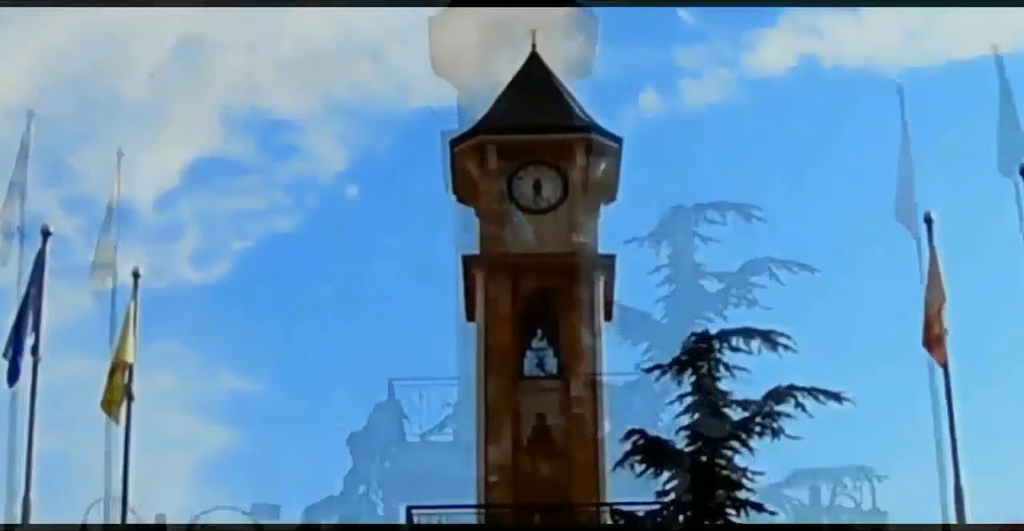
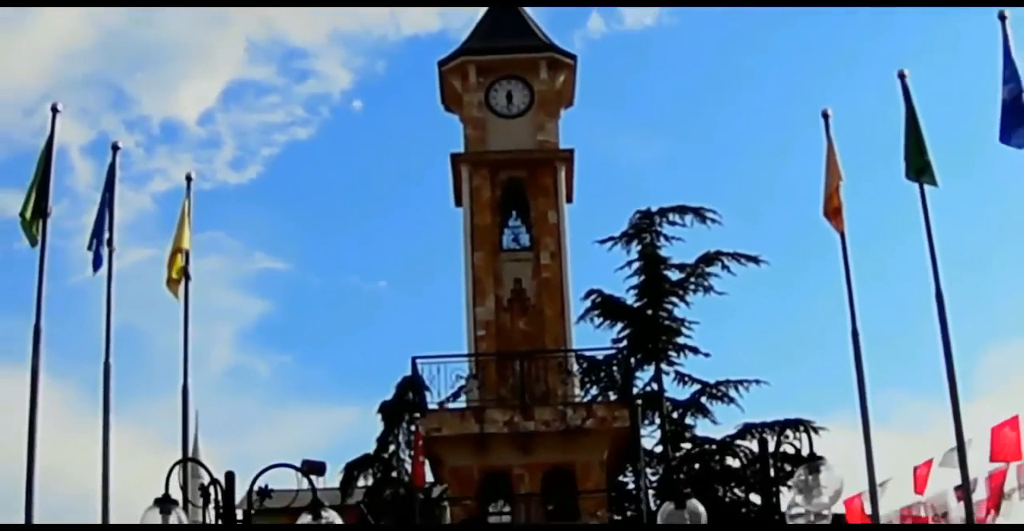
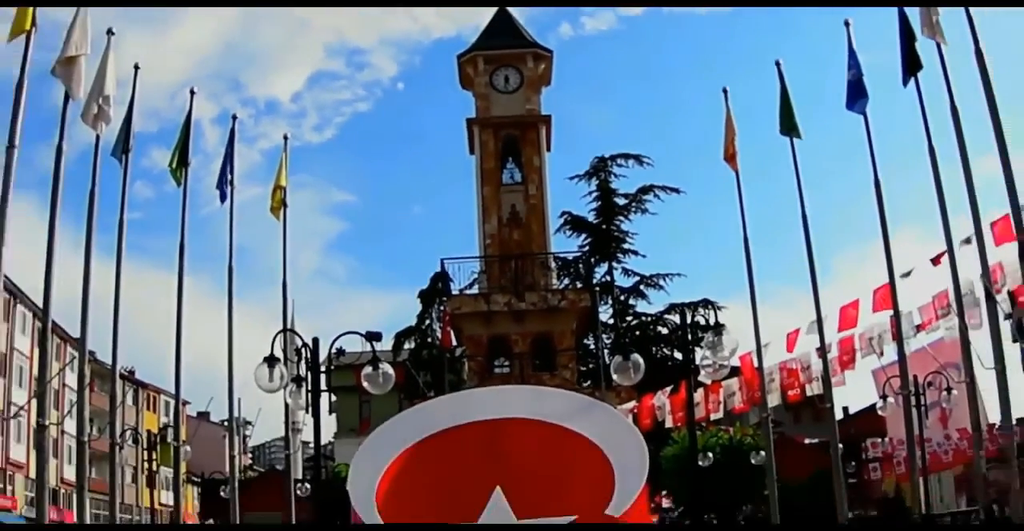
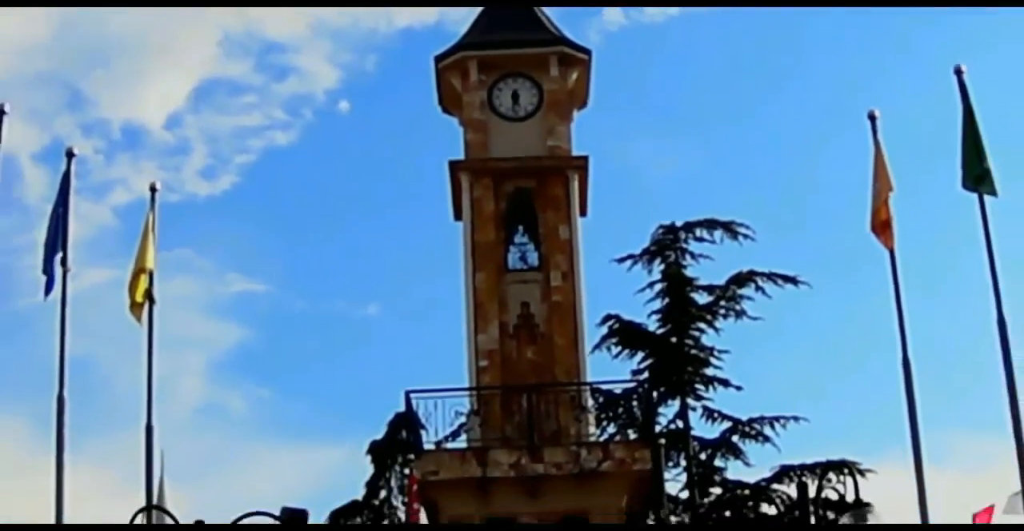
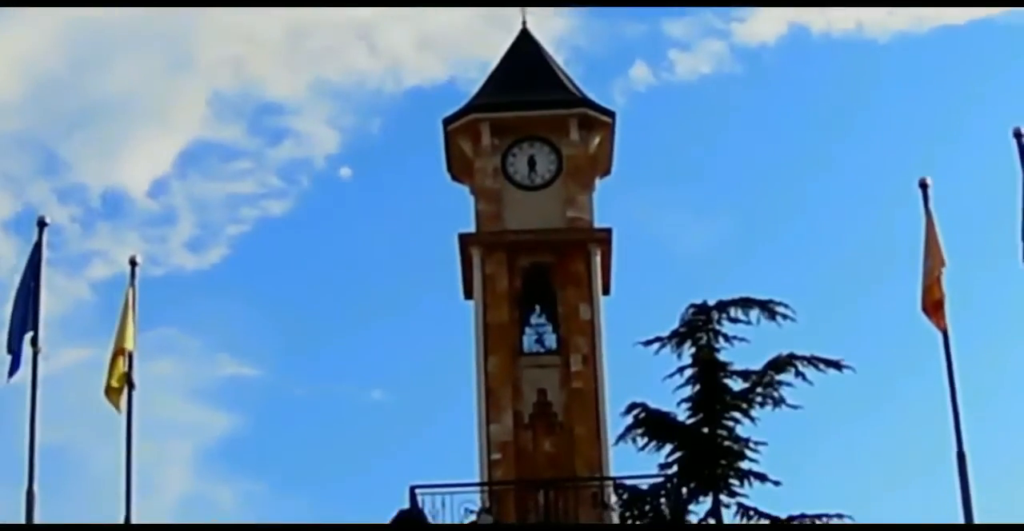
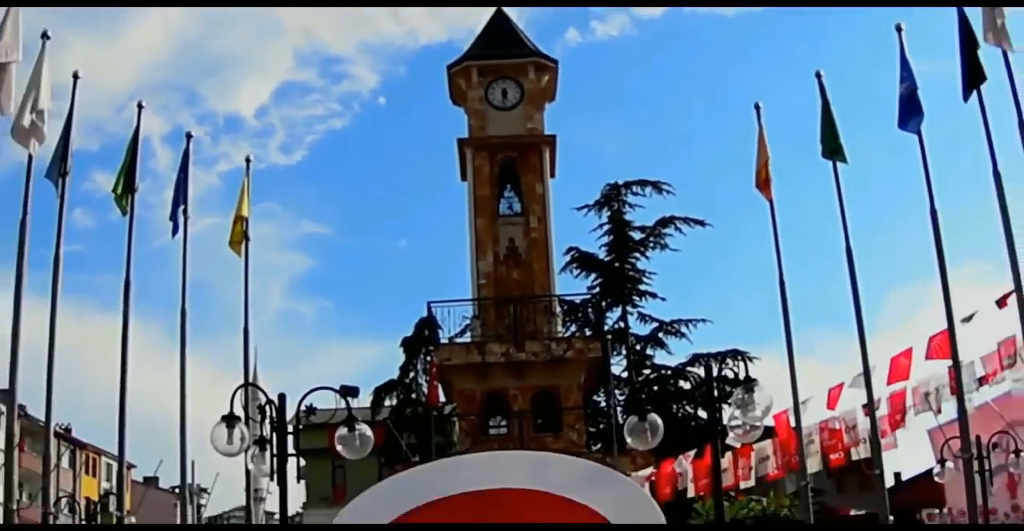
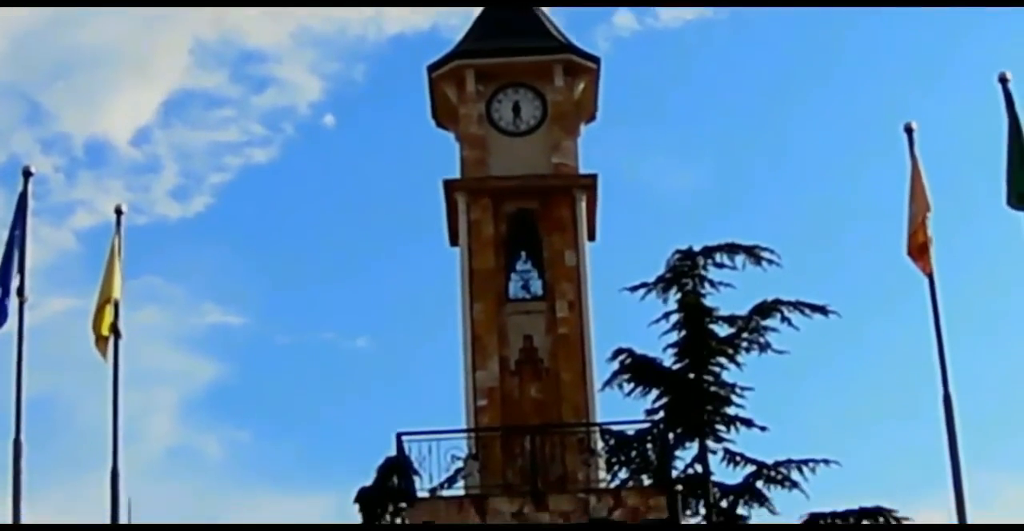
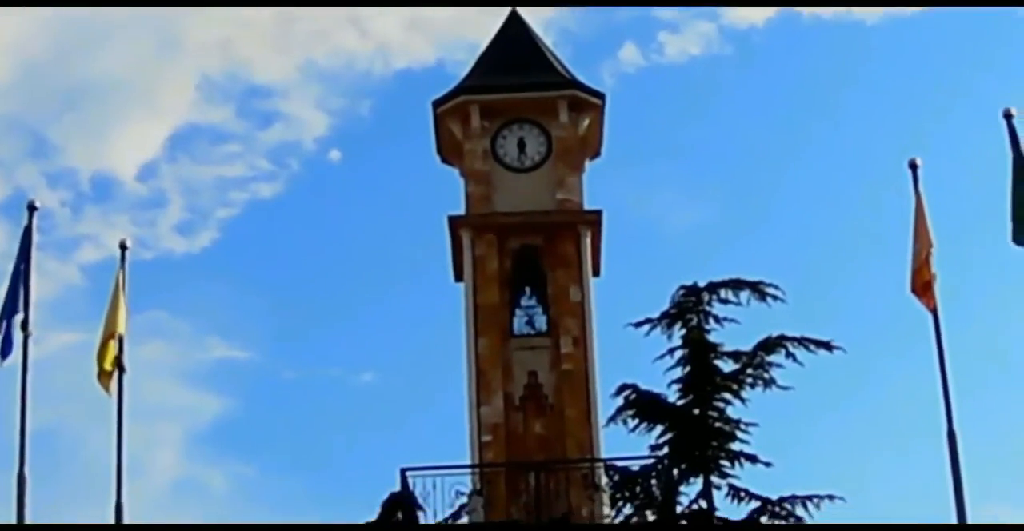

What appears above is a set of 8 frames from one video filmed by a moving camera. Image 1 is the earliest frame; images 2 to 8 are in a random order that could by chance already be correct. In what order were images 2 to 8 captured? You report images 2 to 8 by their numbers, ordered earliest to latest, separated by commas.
5, 8, 7, 4, 2, 6, 3
